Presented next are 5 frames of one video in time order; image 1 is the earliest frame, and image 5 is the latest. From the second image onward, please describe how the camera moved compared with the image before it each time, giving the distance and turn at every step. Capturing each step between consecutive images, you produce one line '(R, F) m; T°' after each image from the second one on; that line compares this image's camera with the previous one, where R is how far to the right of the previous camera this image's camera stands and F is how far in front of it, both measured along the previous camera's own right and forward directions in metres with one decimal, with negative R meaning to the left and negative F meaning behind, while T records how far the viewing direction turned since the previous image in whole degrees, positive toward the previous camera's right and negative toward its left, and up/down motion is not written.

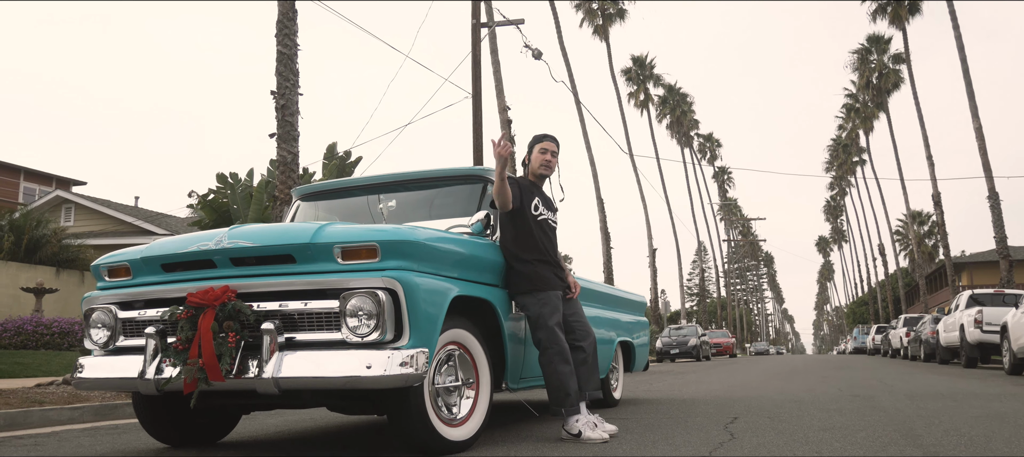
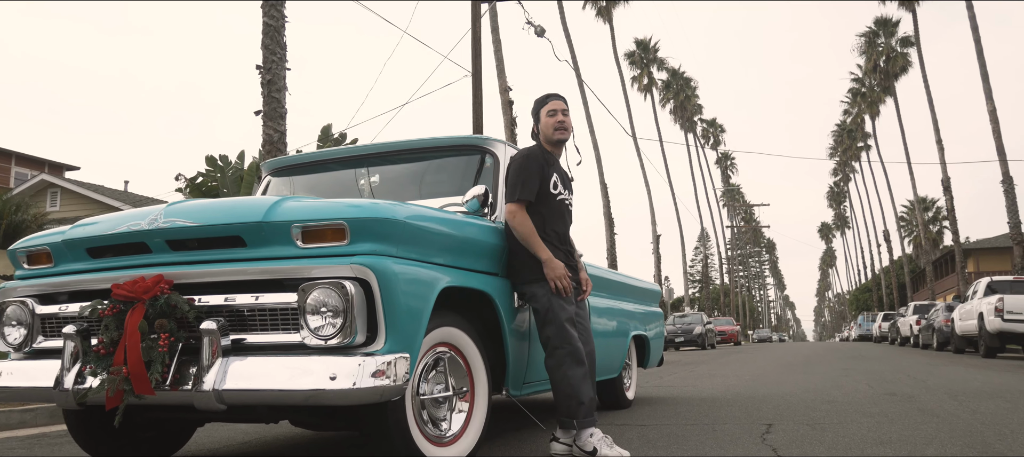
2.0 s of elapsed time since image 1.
(0.0, +0.8) m; 0°
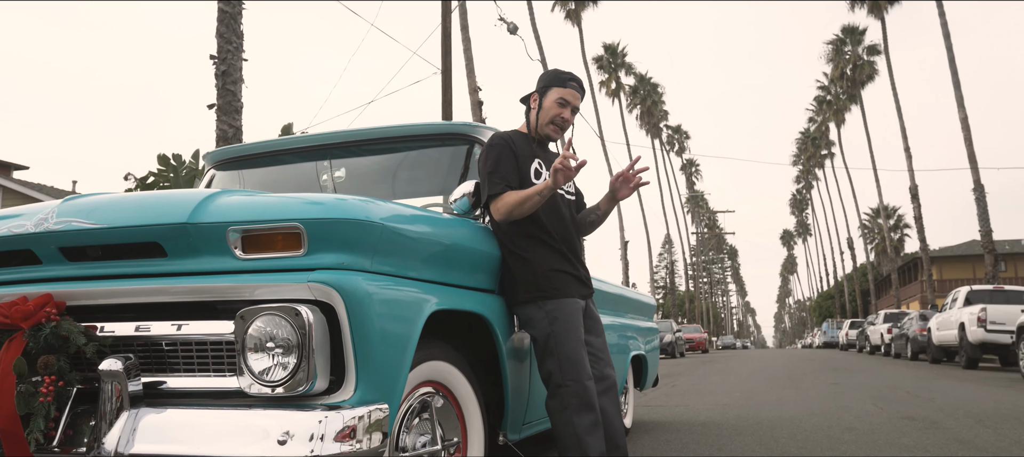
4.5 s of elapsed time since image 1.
(-0.2, +0.8) m; +3°
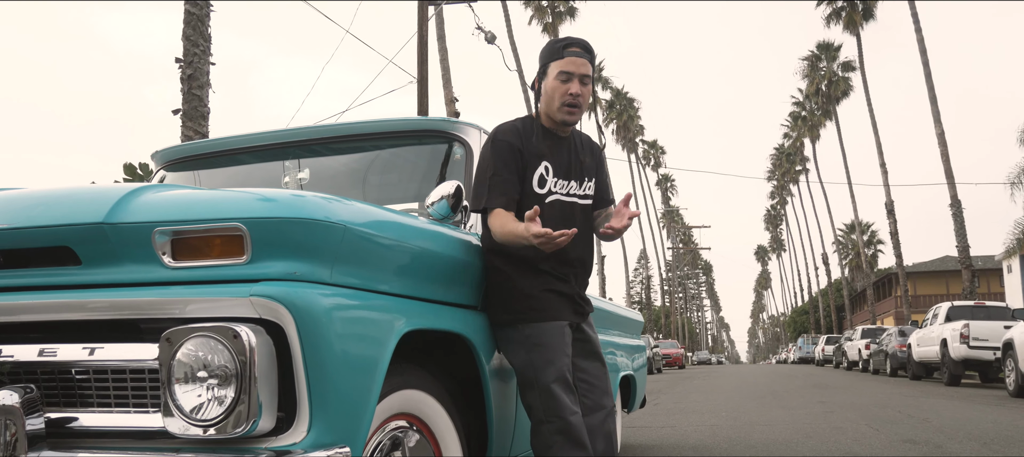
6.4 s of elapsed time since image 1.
(0.0, +0.4) m; +2°
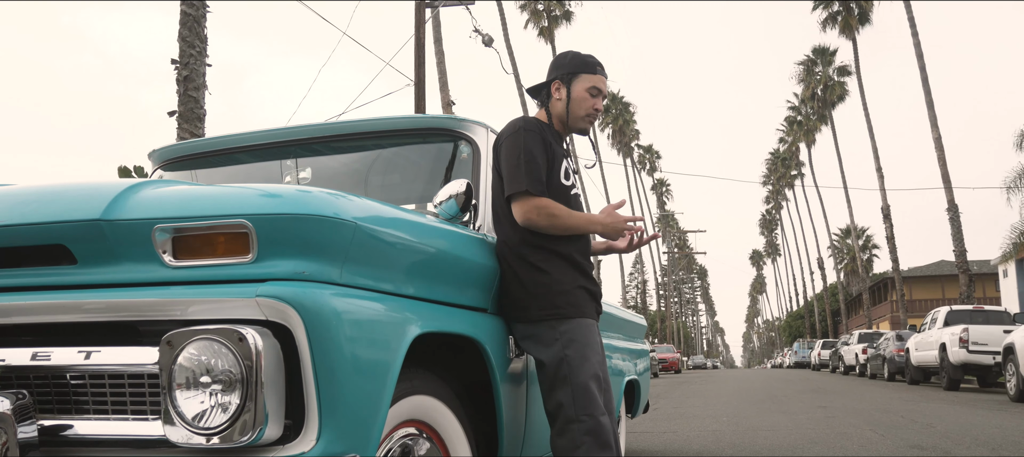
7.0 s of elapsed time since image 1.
(-0.1, +0.1) m; 0°
